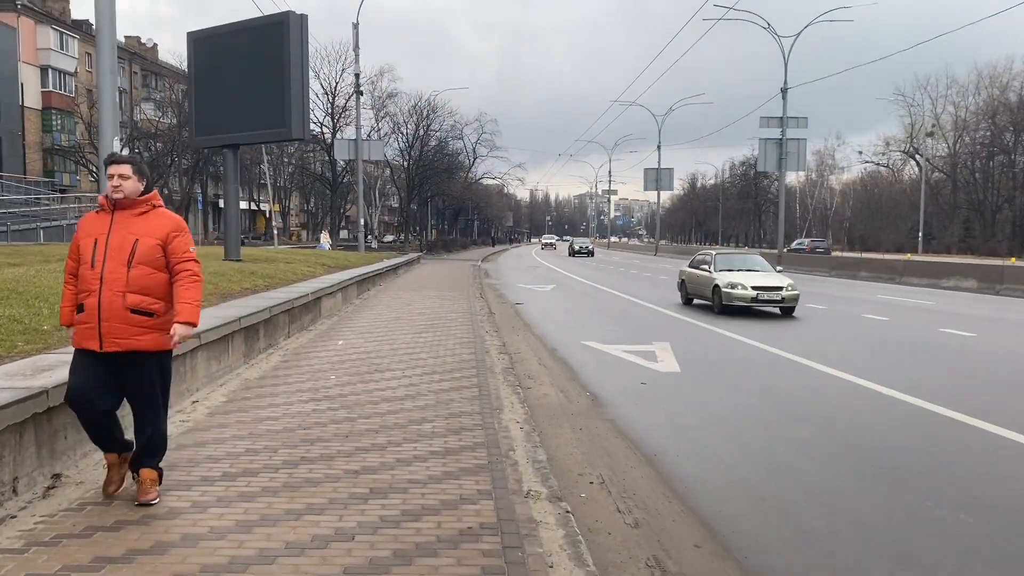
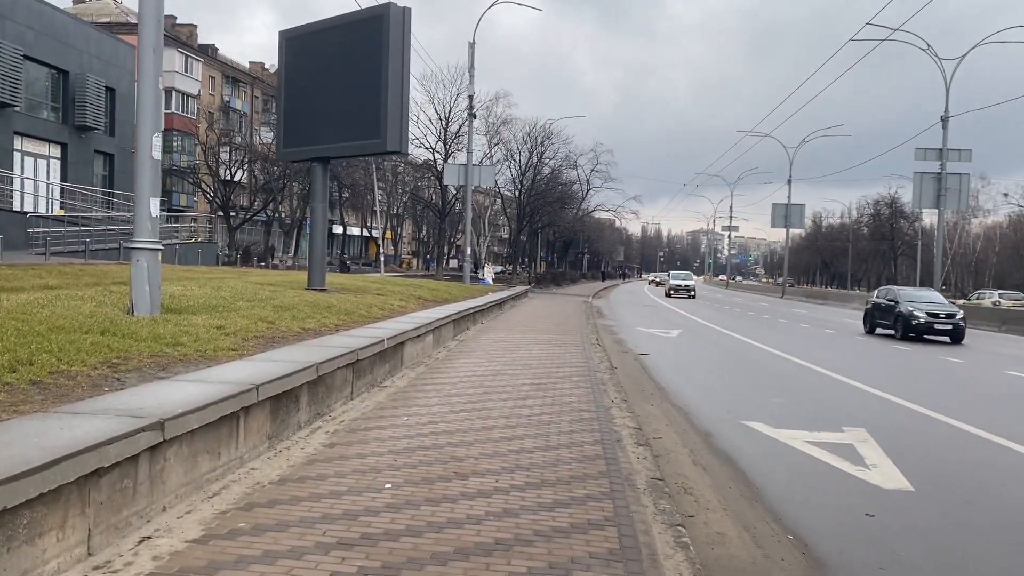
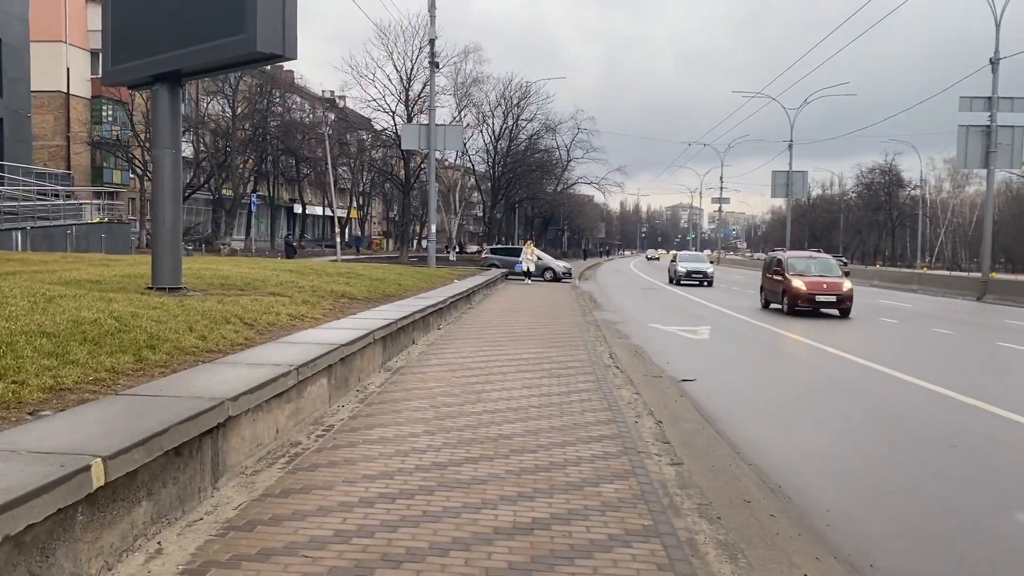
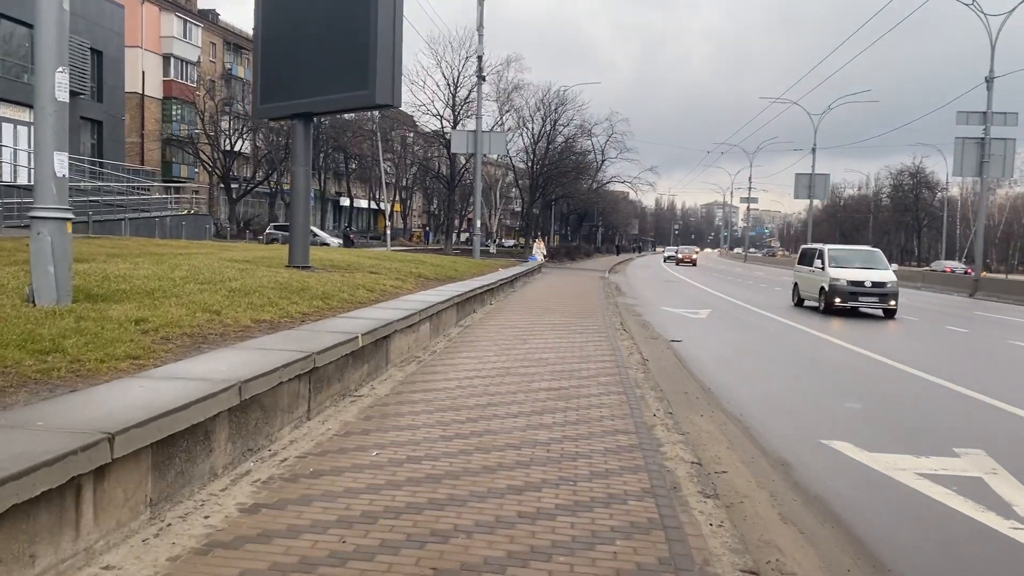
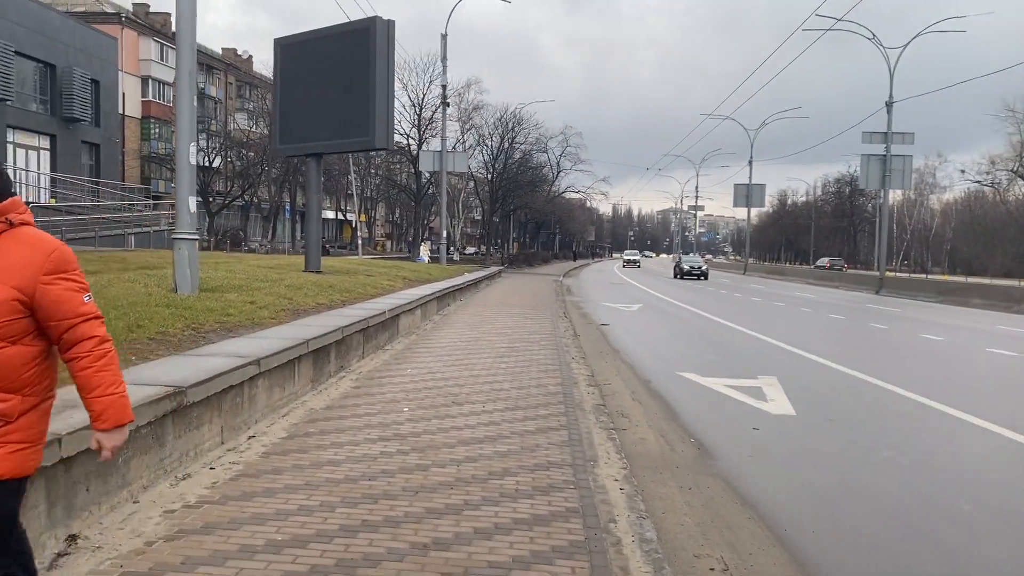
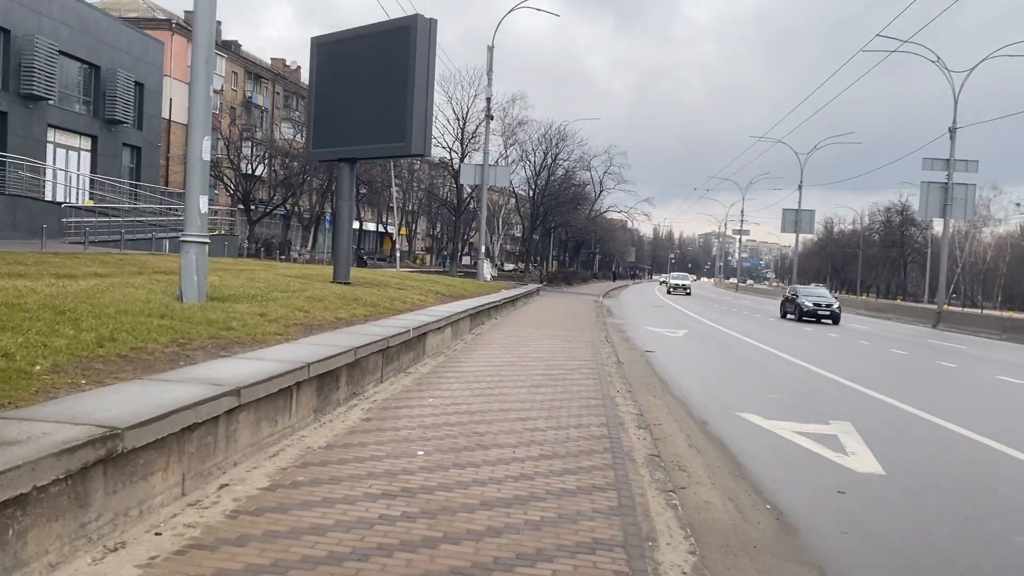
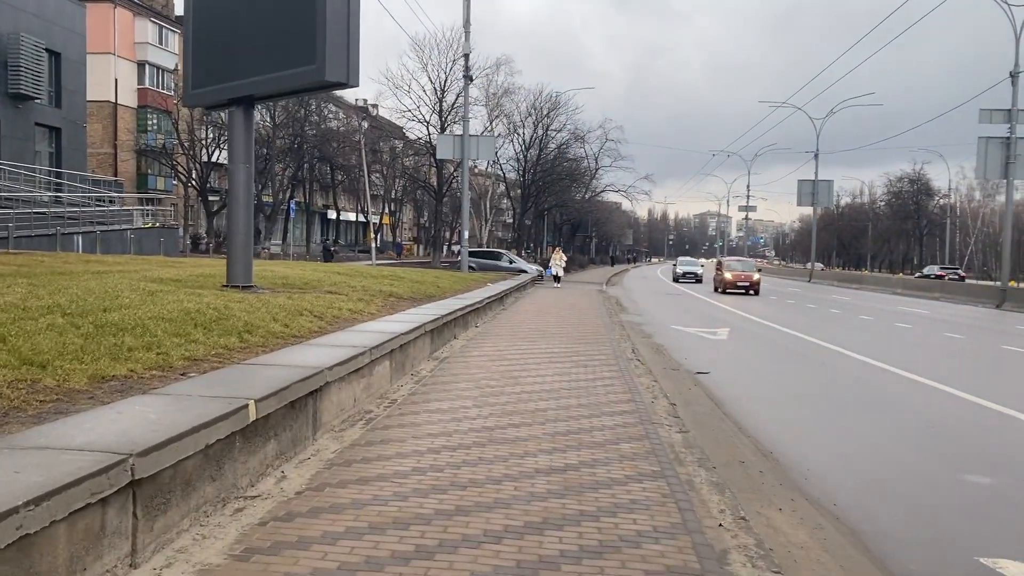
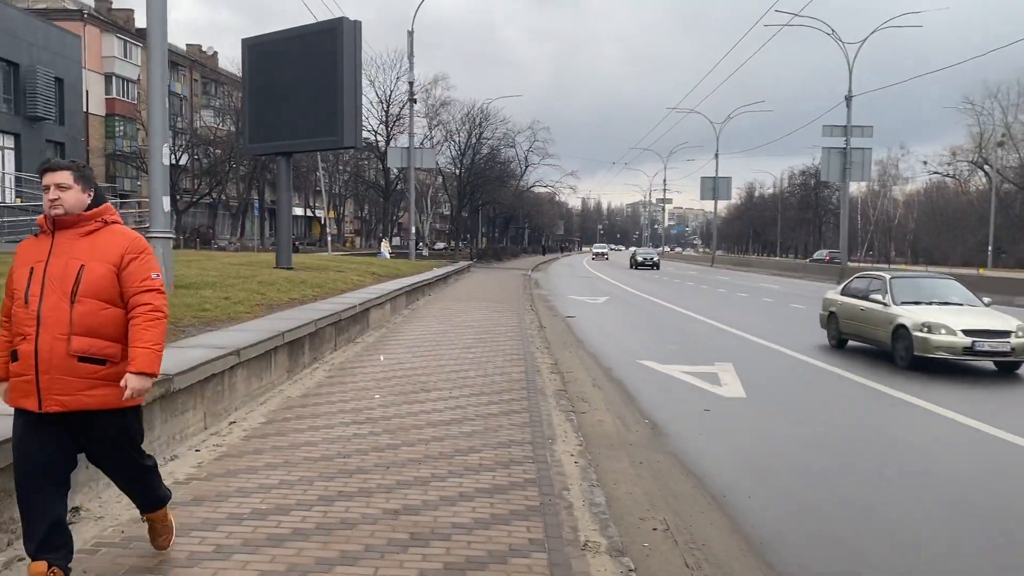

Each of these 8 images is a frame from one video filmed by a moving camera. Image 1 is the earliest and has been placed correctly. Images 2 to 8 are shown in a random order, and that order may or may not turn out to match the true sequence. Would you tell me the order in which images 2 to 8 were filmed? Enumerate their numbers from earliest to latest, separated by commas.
8, 5, 6, 2, 4, 7, 3
